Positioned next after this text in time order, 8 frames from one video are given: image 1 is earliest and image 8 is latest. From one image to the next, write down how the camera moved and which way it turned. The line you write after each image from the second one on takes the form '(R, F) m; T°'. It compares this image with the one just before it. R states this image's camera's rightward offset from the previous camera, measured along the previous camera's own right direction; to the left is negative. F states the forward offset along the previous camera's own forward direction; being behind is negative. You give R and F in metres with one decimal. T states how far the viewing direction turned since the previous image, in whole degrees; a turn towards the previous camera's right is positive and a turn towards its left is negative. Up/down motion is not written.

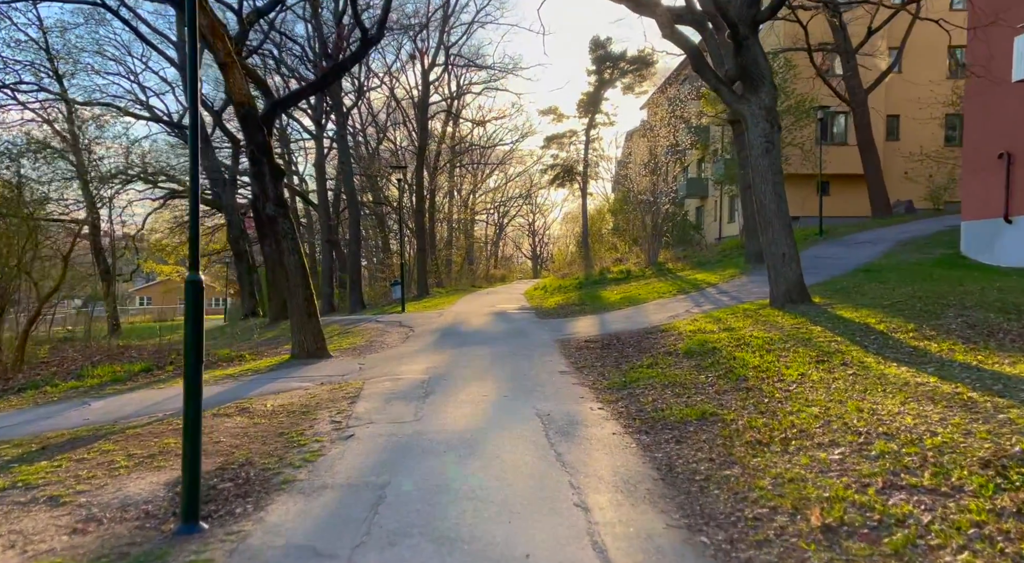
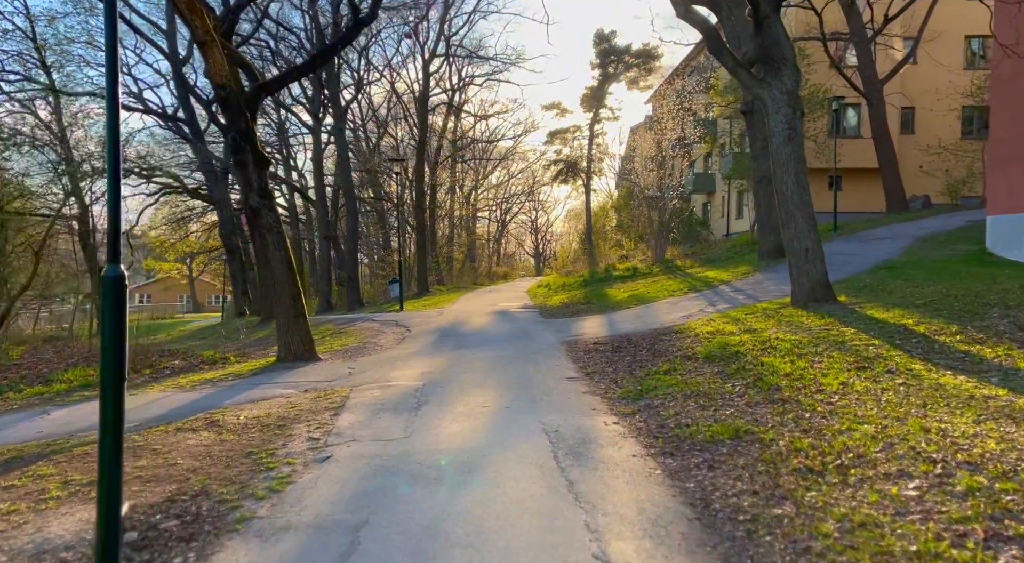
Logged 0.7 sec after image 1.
(0.0, +1.0) m; 0°
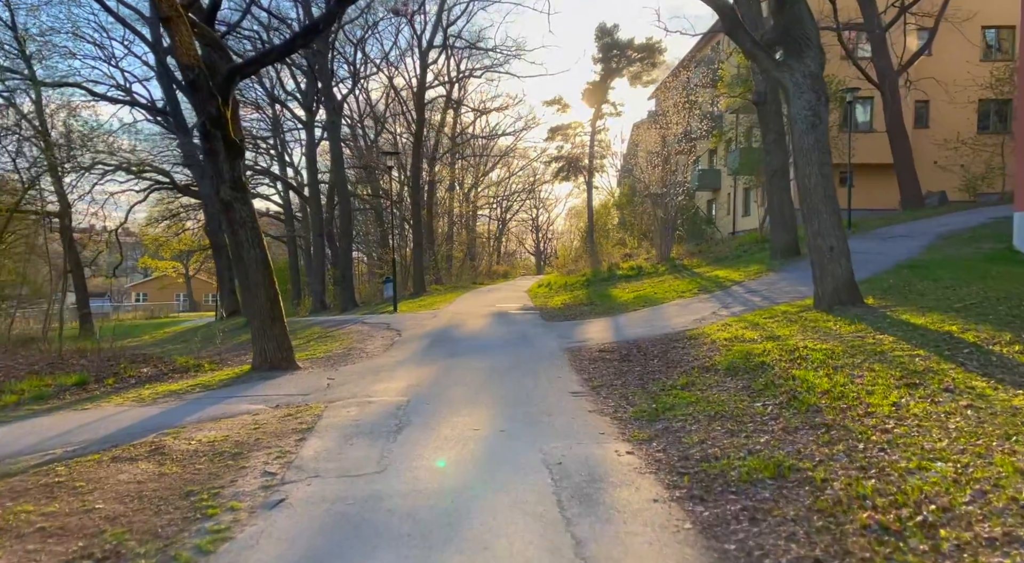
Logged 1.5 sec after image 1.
(+0.1, +1.1) m; 0°
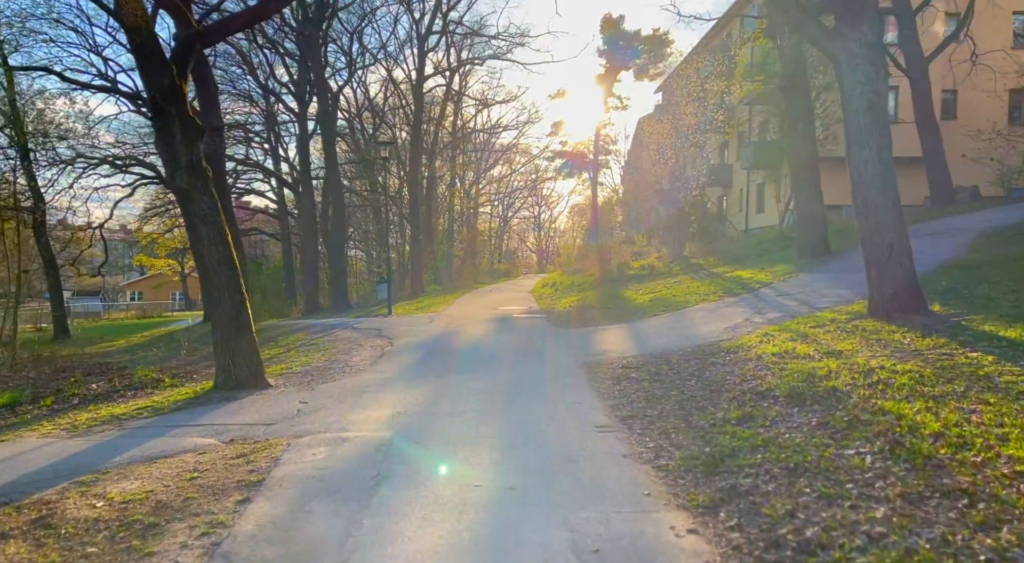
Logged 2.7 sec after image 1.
(-0.1, +1.7) m; 0°
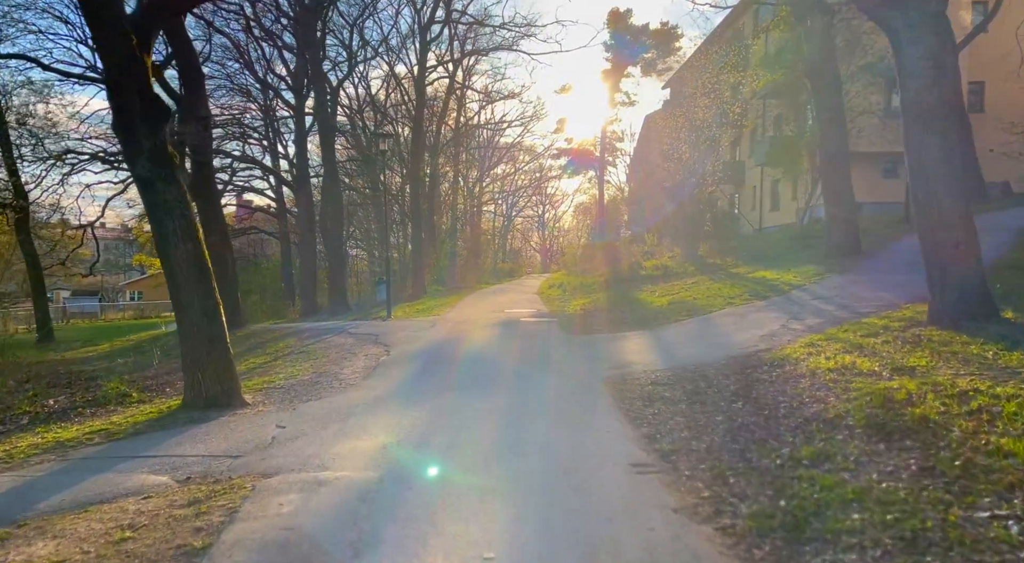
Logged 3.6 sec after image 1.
(-0.1, +1.3) m; 0°
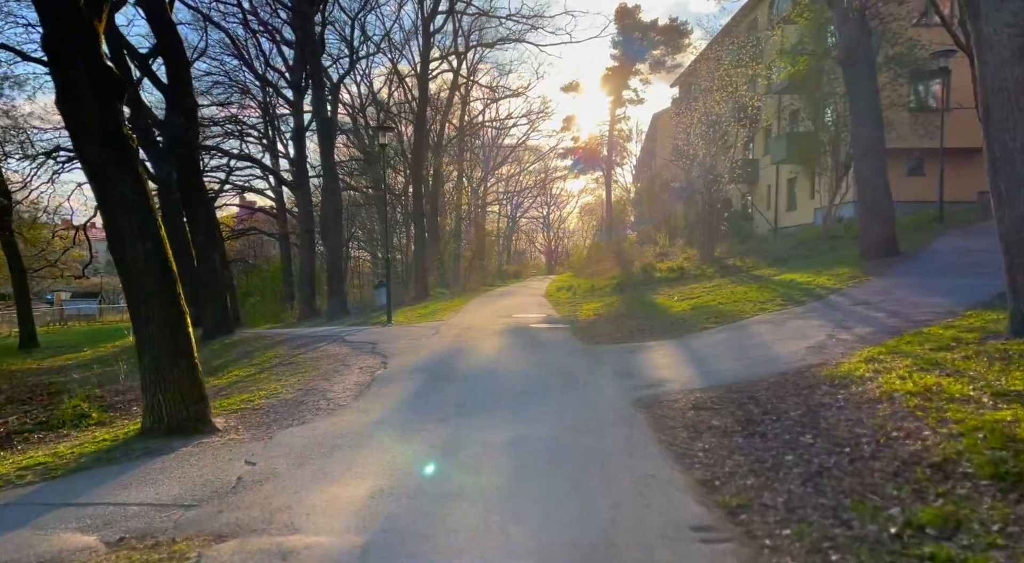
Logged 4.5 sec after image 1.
(-0.1, +1.3) m; 0°
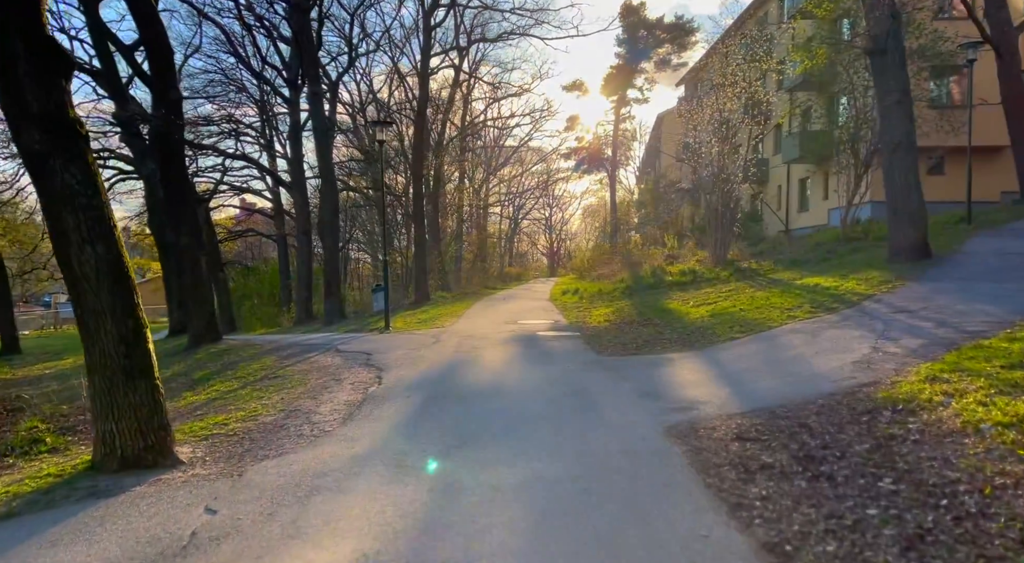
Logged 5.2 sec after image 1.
(-0.1, +1.0) m; 0°
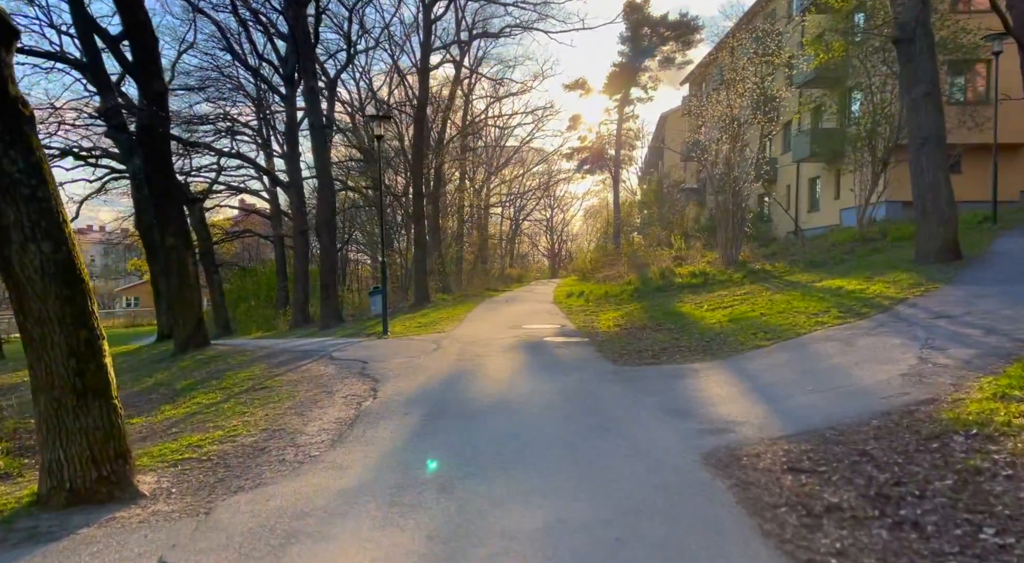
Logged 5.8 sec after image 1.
(-0.1, +0.9) m; 0°
